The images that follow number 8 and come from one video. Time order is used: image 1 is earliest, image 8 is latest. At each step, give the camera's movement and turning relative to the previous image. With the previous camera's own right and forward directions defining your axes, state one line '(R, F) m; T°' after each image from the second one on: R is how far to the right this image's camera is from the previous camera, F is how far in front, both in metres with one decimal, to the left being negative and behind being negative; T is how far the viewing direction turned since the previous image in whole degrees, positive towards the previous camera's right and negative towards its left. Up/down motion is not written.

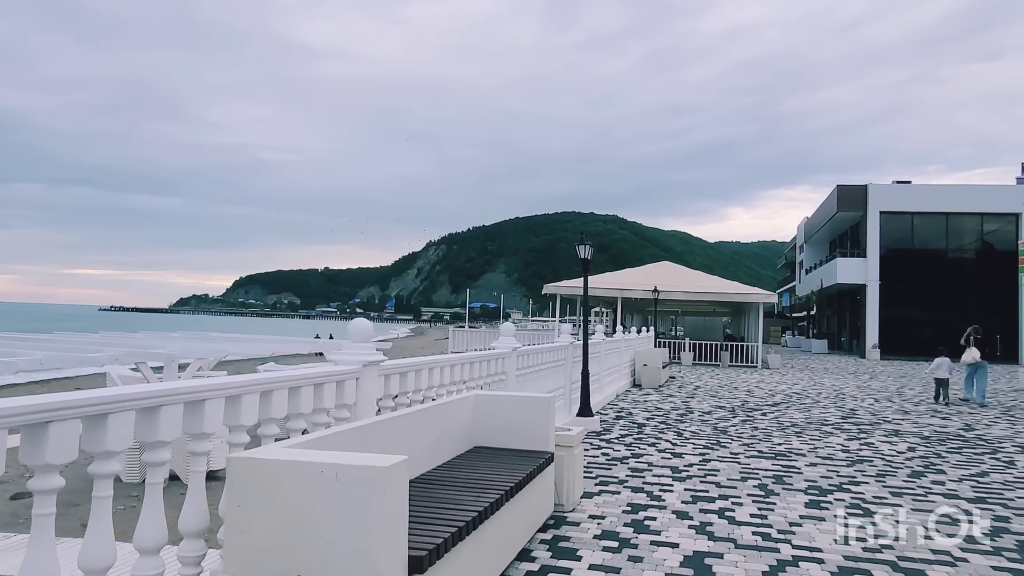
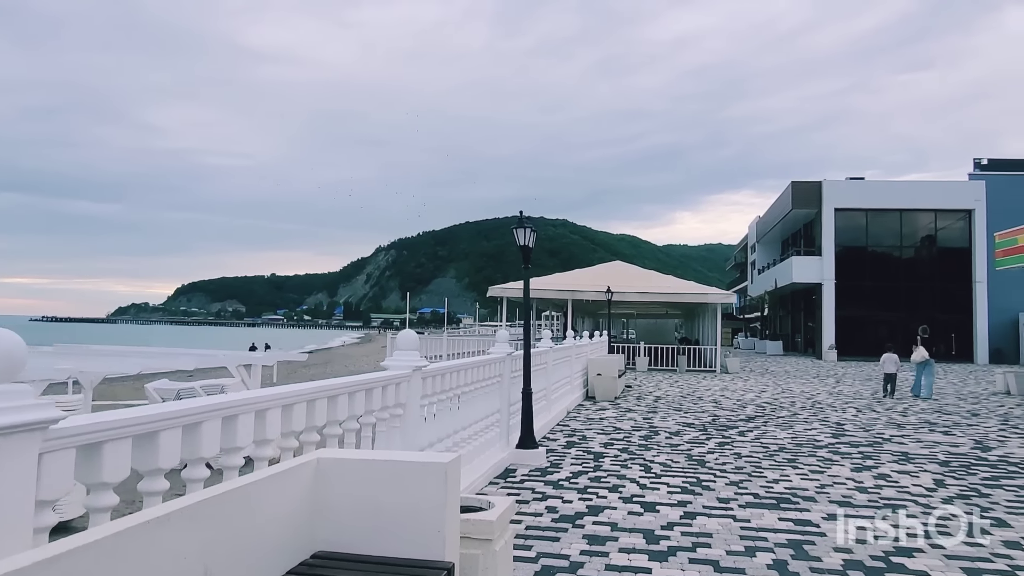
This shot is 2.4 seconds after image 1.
(+0.3, +2.0) m; +4°
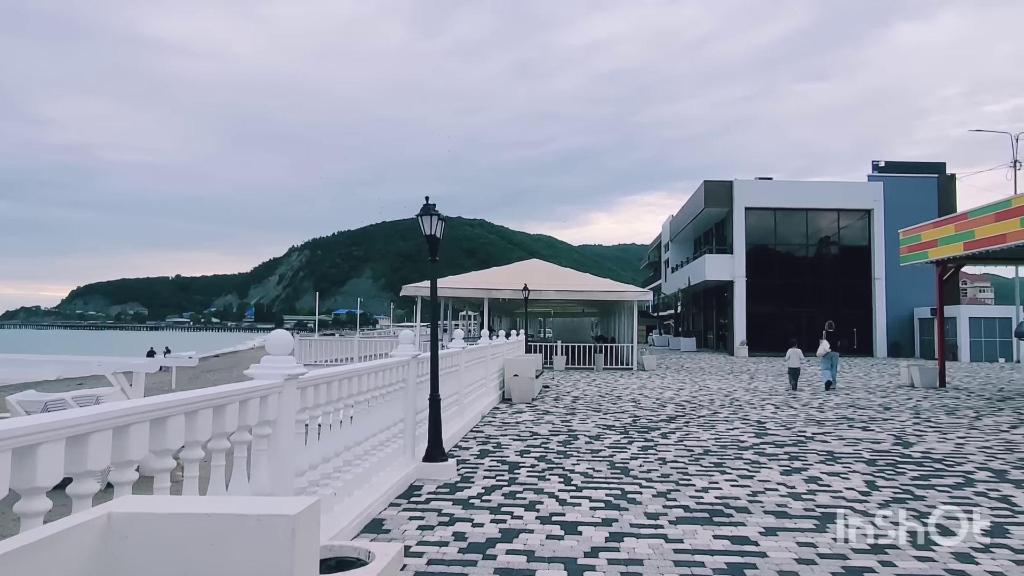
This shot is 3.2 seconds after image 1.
(+0.1, +0.7) m; +6°
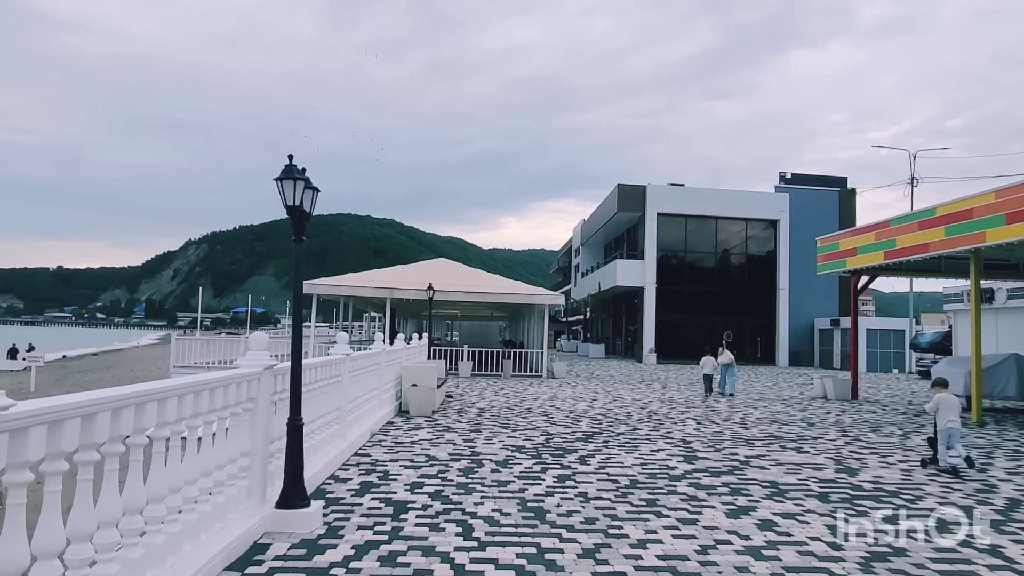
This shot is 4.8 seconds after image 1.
(+0.1, +1.4) m; +7°
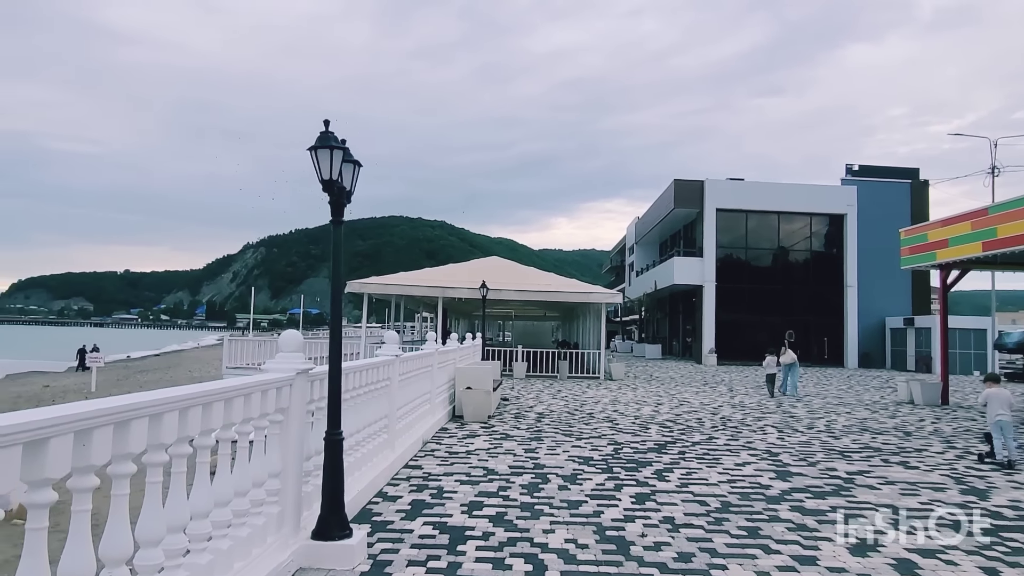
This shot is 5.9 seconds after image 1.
(-0.2, +0.8) m; -4°
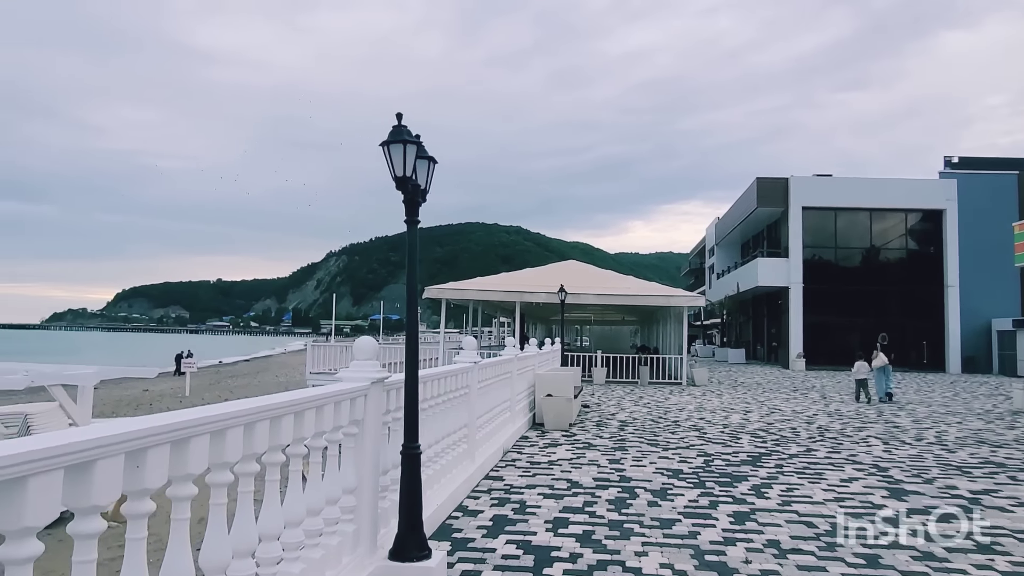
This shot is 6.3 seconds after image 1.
(-0.1, +0.3) m; -6°
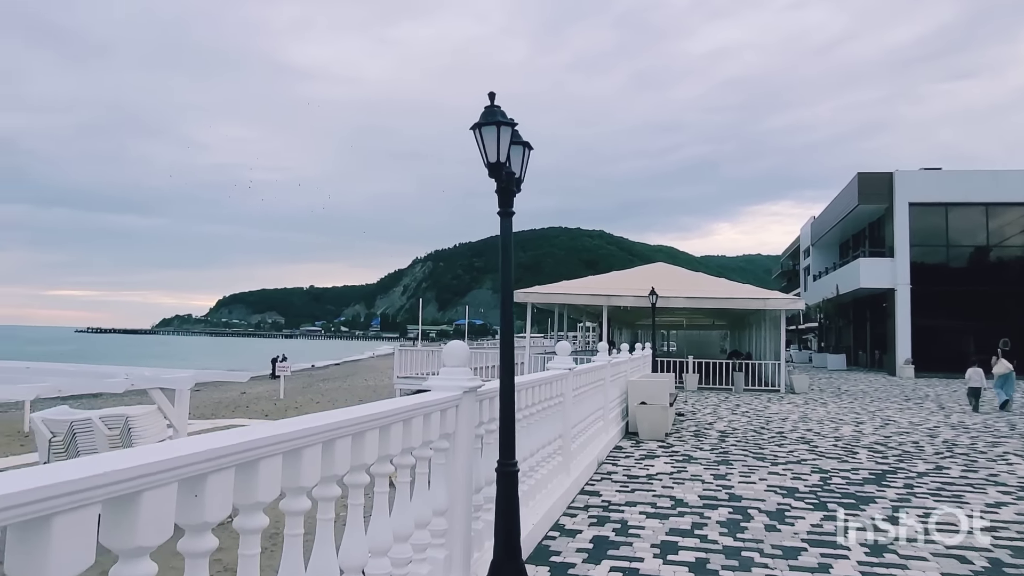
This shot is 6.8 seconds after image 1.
(-0.1, +0.4) m; -6°
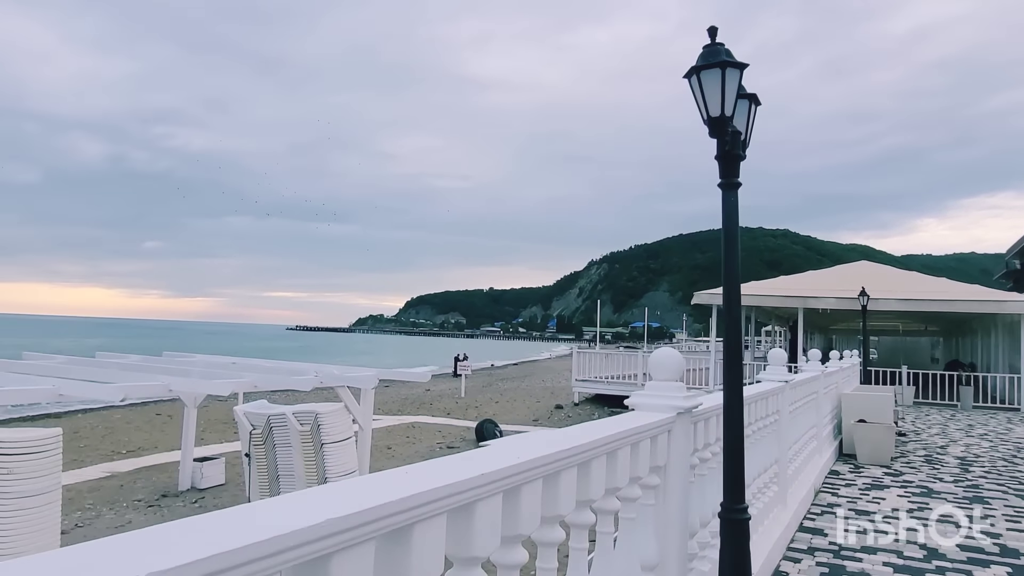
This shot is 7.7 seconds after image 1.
(-0.2, +0.7) m; -14°
